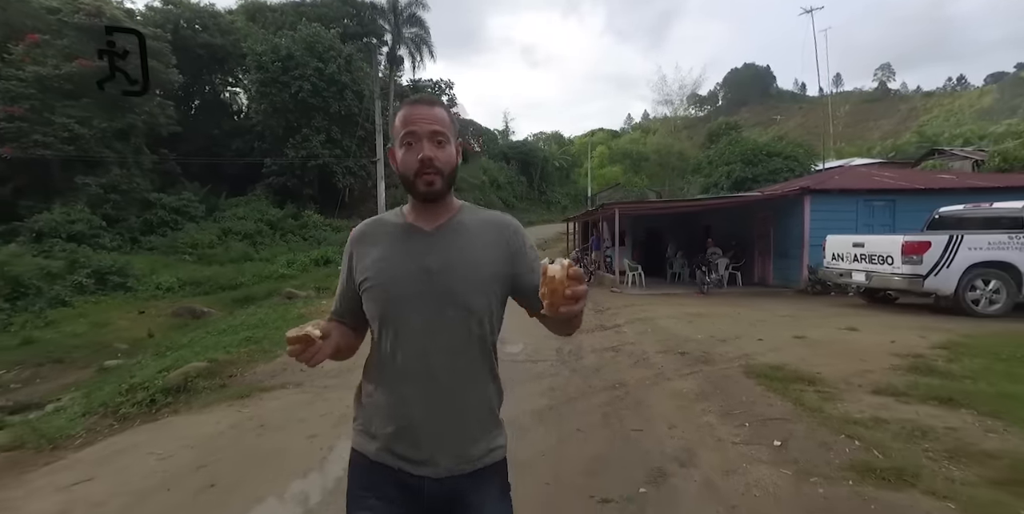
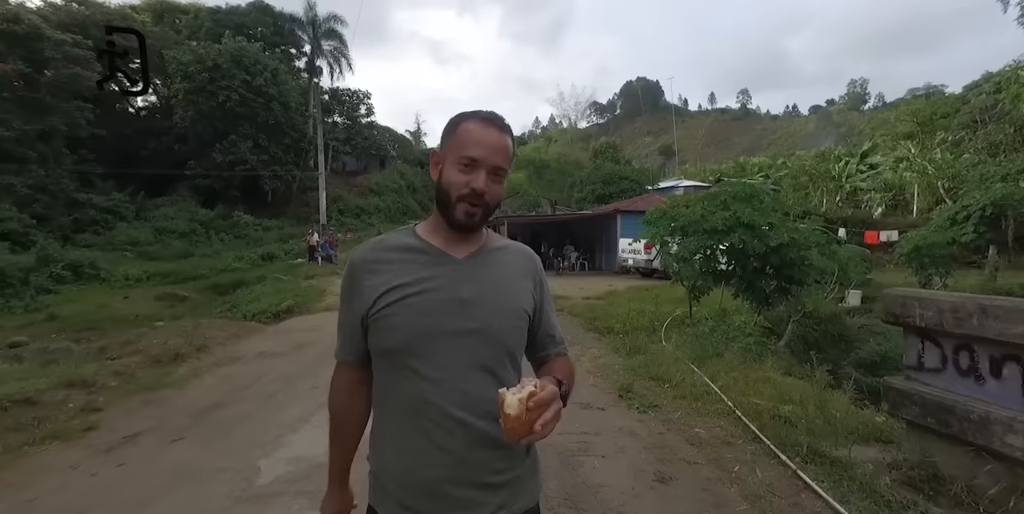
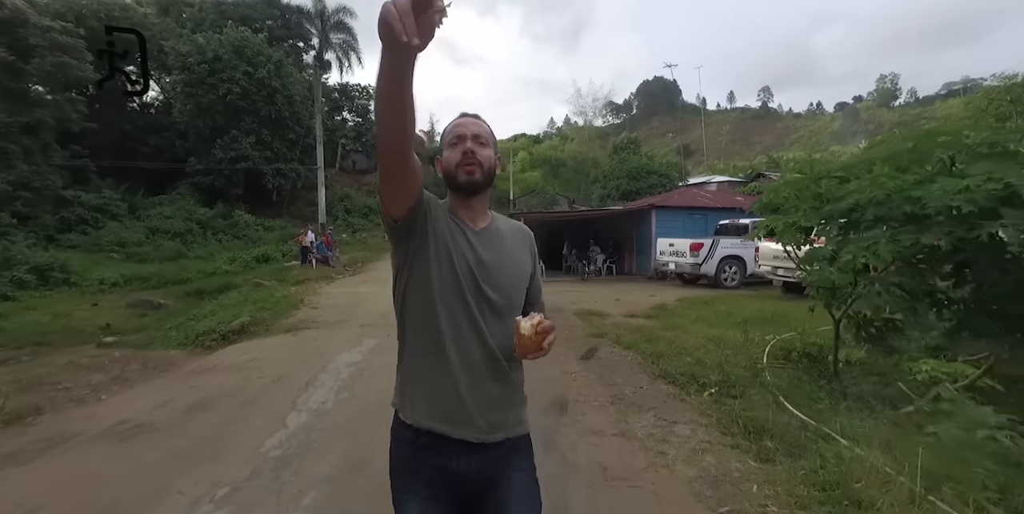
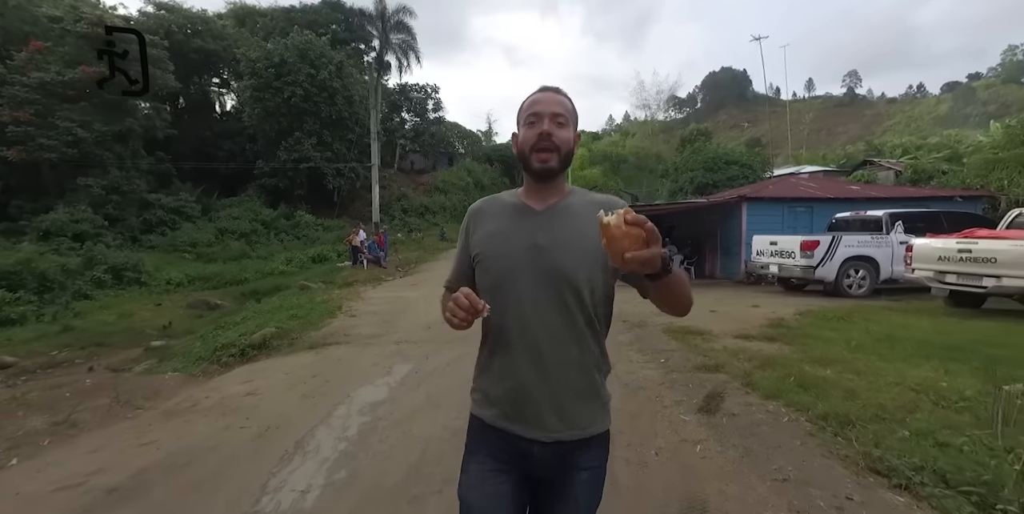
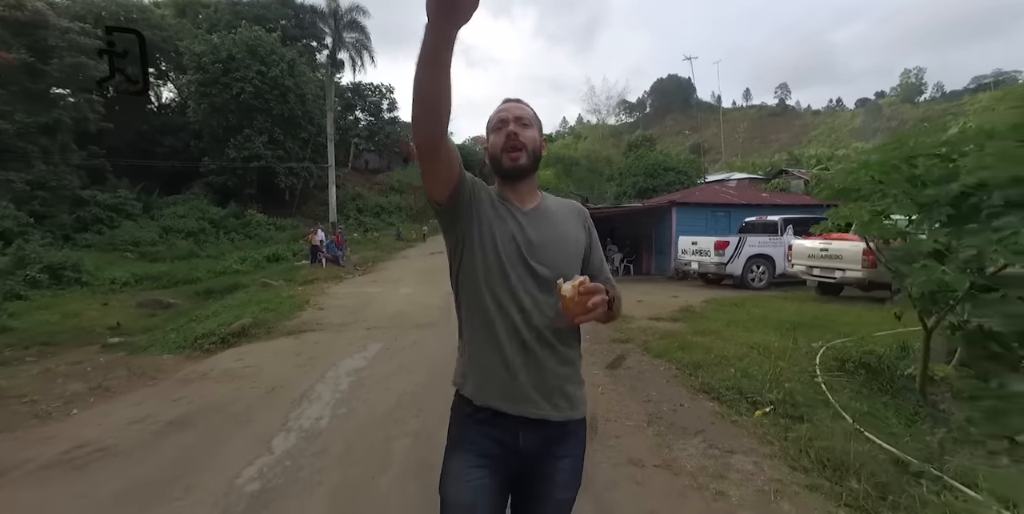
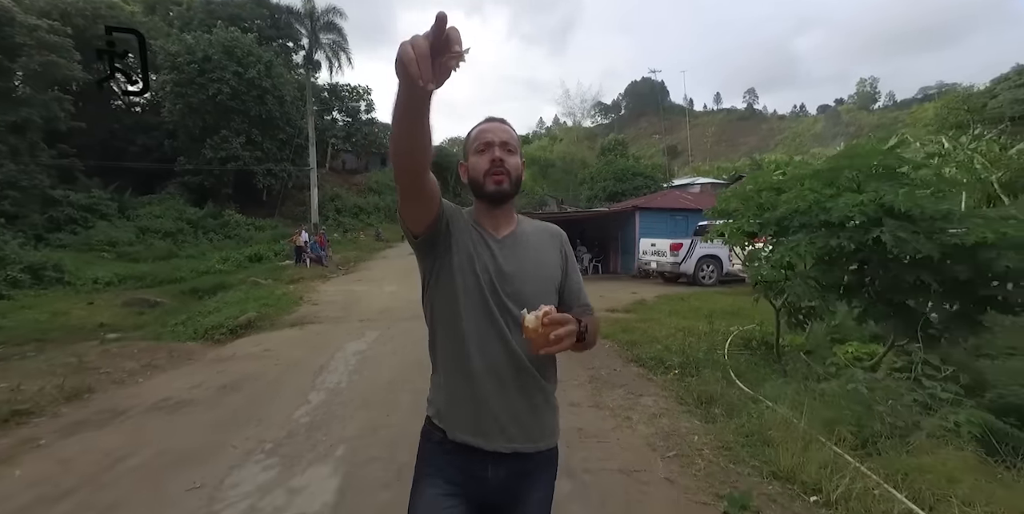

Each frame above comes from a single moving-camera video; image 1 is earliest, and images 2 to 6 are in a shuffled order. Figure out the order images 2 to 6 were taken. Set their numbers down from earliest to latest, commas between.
4, 5, 3, 6, 2
